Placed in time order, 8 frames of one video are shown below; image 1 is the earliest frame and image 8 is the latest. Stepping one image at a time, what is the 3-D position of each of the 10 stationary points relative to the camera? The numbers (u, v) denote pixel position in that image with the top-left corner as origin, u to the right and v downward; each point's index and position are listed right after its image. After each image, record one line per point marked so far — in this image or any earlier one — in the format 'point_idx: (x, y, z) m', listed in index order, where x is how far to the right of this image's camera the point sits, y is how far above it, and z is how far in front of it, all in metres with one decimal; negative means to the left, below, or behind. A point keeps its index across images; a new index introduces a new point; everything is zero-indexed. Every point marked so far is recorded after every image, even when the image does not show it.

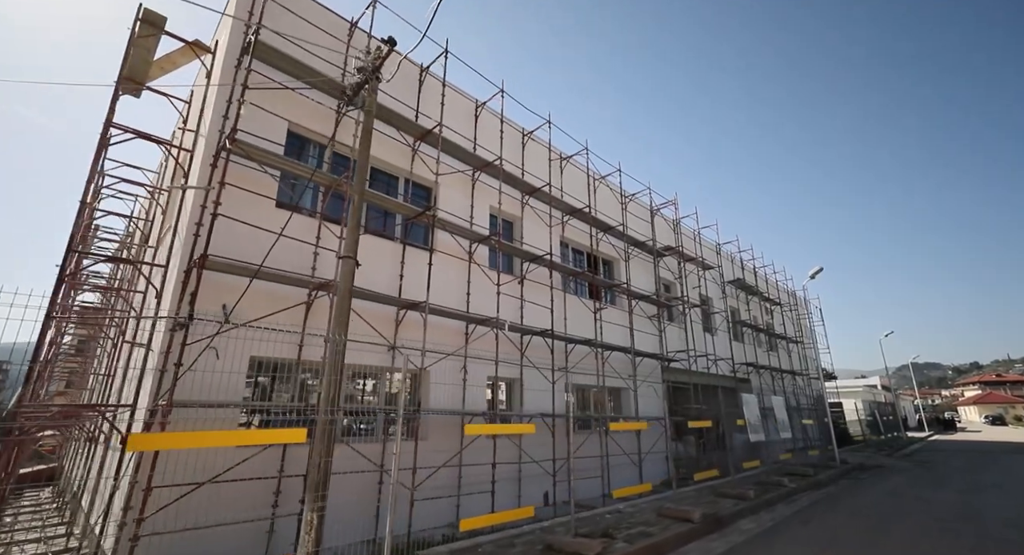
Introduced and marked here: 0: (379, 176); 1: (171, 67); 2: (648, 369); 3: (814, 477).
0: (-2.6, +2.0, +9.6) m
1: (-5.2, +3.2, +7.4) m
2: (+4.1, -2.8, +14.5) m
3: (+6.8, -4.5, +10.9) m
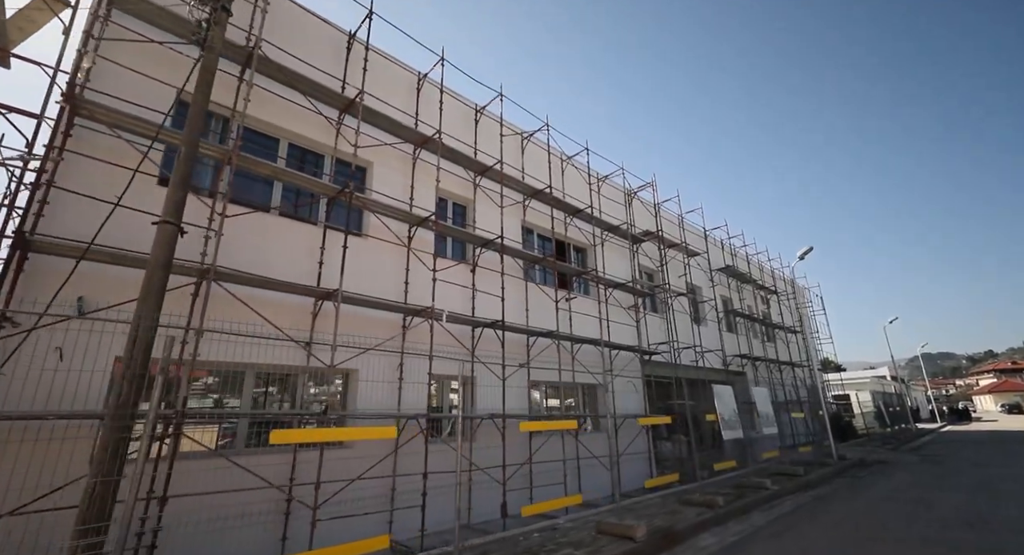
0: (-3.8, +2.2, +8.6) m
1: (-6.4, +3.3, +6.5) m
2: (+3.2, -2.4, +13.4) m
3: (+5.9, -4.0, +9.8) m
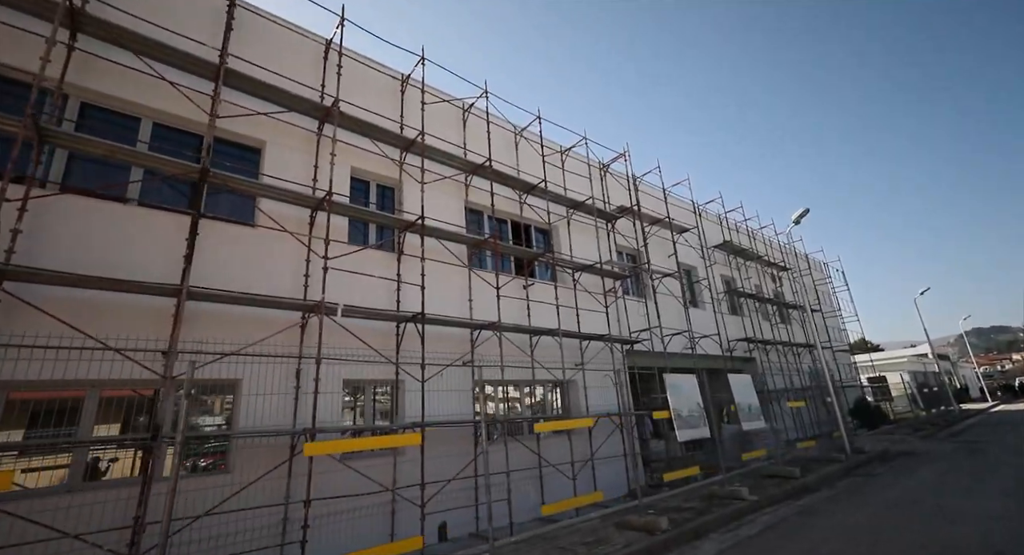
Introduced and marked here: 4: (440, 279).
0: (-5.3, +2.2, +7.5) m
1: (-8.1, +3.2, +5.5) m
2: (+2.2, -2.0, +11.8) m
3: (+4.8, -3.4, +8.1) m
4: (-1.4, -0.1, +9.6) m
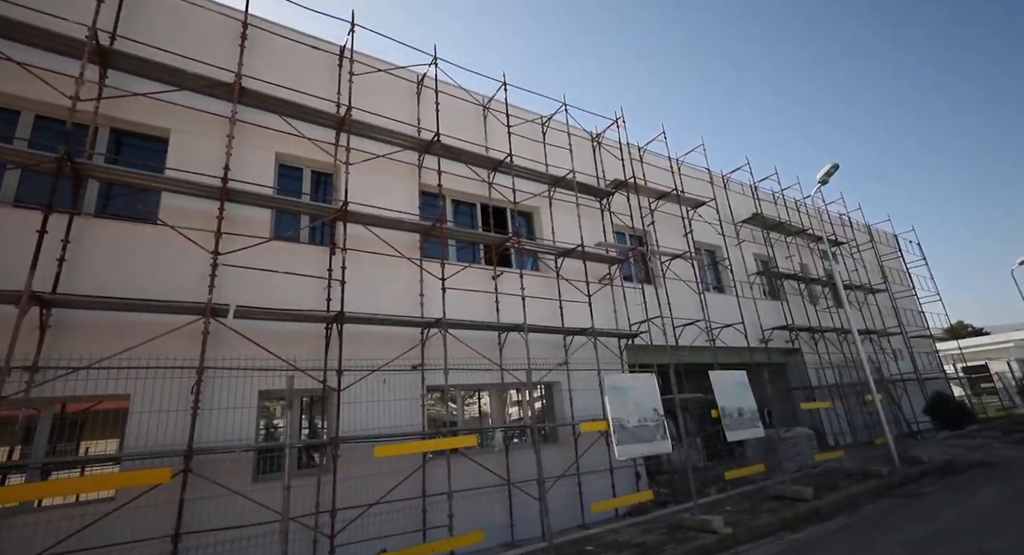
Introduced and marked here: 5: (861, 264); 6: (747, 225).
0: (-6.5, +2.1, +7.0) m
1: (-9.6, +2.9, +5.3) m
2: (+1.7, -1.7, +10.3) m
3: (+3.9, -2.9, +6.3) m
4: (-2.2, +0.1, +8.6) m
5: (+14.0, +0.6, +19.4) m
6: (+7.5, +1.7, +15.5) m
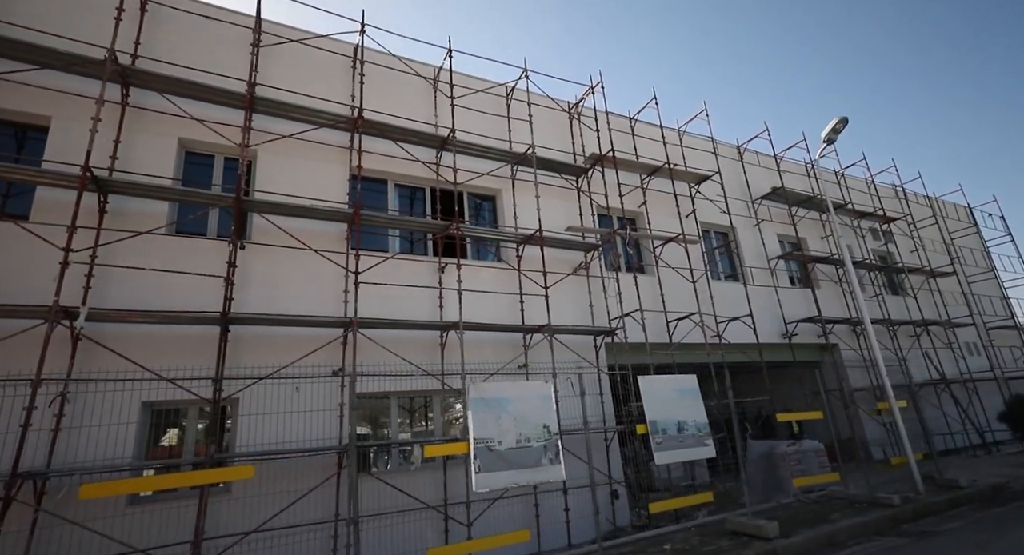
0: (-7.8, +2.1, +6.6) m
1: (-11.1, +2.8, +5.3) m
2: (+0.9, -1.4, +9.0) m
3: (+2.6, -2.7, +4.7) m
4: (-3.3, +0.1, +7.8) m
5: (+14.0, +1.2, +16.6) m
6: (+7.1, +2.1, +13.5) m
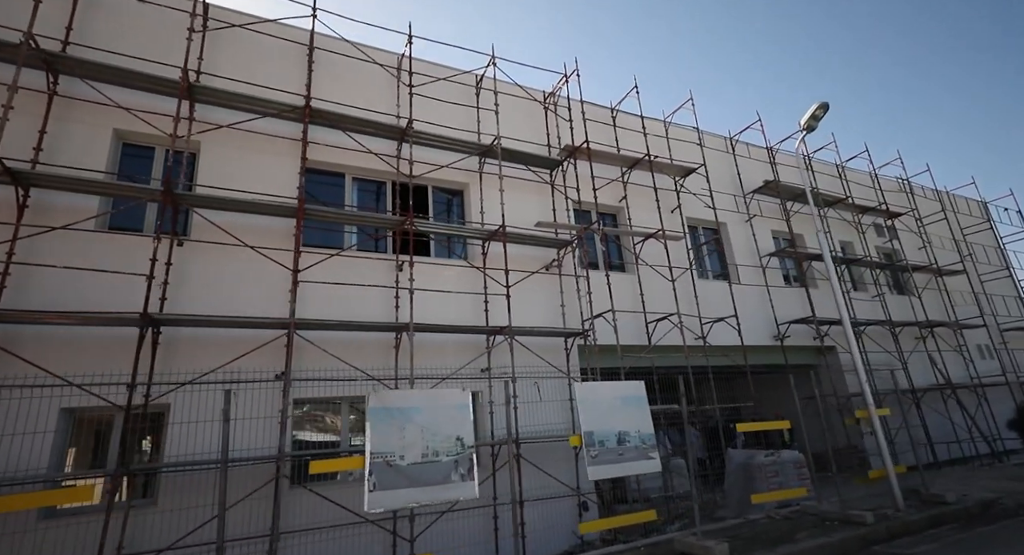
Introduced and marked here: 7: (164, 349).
0: (-8.5, +2.1, +6.4) m
1: (-11.8, +2.8, +5.2) m
2: (+0.2, -1.4, +8.5) m
3: (+1.8, -2.6, +4.2) m
4: (-4.0, +0.2, +7.4) m
5: (+13.5, +1.2, +15.7) m
6: (+6.6, +2.2, +12.8) m
7: (-4.7, -0.9, +6.5) m
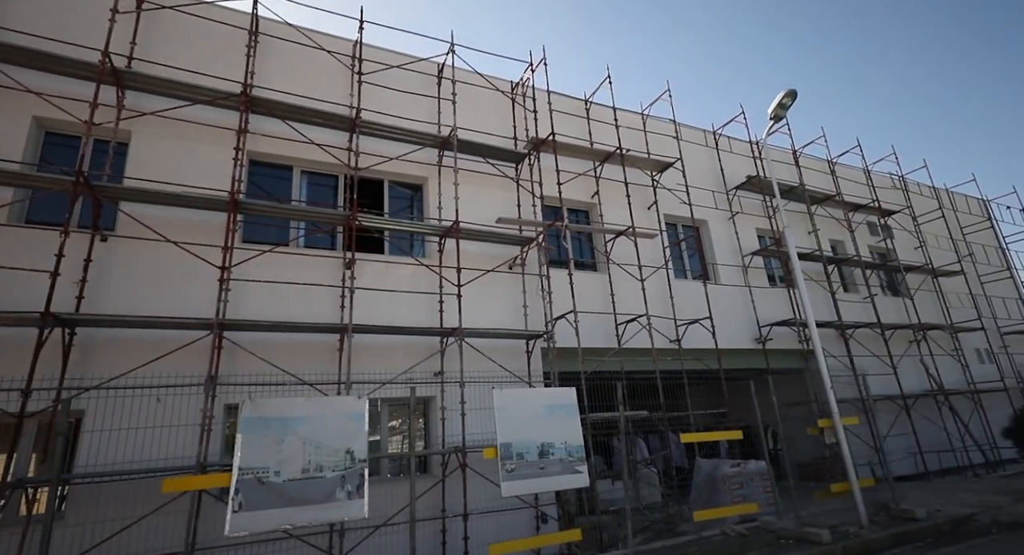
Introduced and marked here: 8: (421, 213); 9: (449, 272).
0: (-9.3, +2.1, +6.0) m
1: (-12.6, +2.8, +4.9) m
2: (-0.6, -1.4, +8.0) m
3: (+1.0, -2.6, +3.7) m
4: (-4.8, +0.2, +7.0) m
5: (+12.9, +1.2, +15.1) m
6: (+5.9, +2.2, +12.3) m
7: (-5.5, -0.9, +6.1) m
8: (-1.7, +1.2, +9.0) m
9: (-1.1, +0.1, +8.5) m
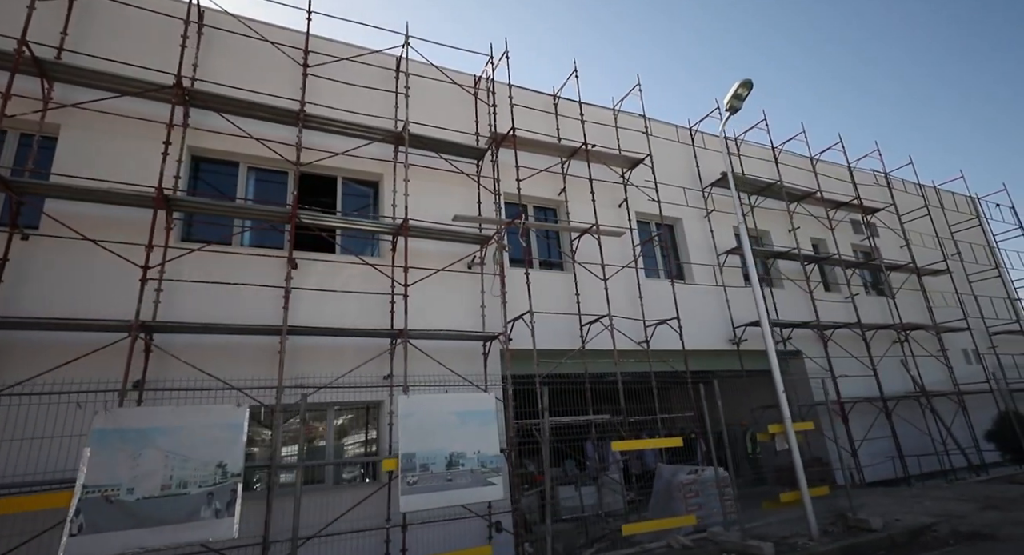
0: (-10.0, +2.1, +5.7) m
1: (-13.4, +2.8, +4.6) m
2: (-1.3, -1.4, +7.7) m
3: (+0.2, -2.5, +3.4) m
4: (-5.6, +0.2, +6.7) m
5: (+12.1, +1.2, +14.8) m
6: (+5.1, +2.2, +12.0) m
7: (-6.3, -0.9, +5.8) m
8: (-2.5, +1.2, +8.7) m
9: (-1.9, +0.1, +8.2) m
